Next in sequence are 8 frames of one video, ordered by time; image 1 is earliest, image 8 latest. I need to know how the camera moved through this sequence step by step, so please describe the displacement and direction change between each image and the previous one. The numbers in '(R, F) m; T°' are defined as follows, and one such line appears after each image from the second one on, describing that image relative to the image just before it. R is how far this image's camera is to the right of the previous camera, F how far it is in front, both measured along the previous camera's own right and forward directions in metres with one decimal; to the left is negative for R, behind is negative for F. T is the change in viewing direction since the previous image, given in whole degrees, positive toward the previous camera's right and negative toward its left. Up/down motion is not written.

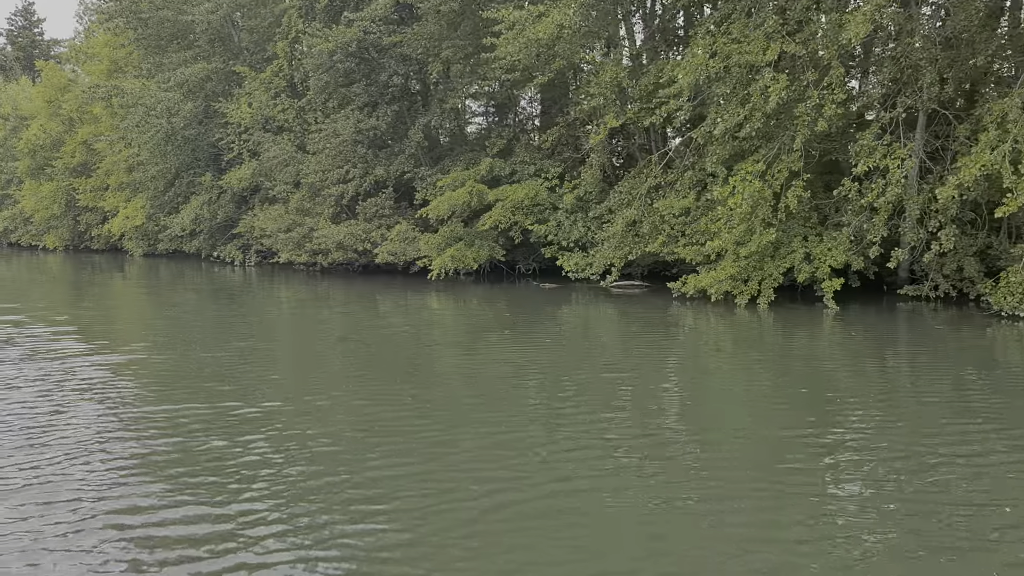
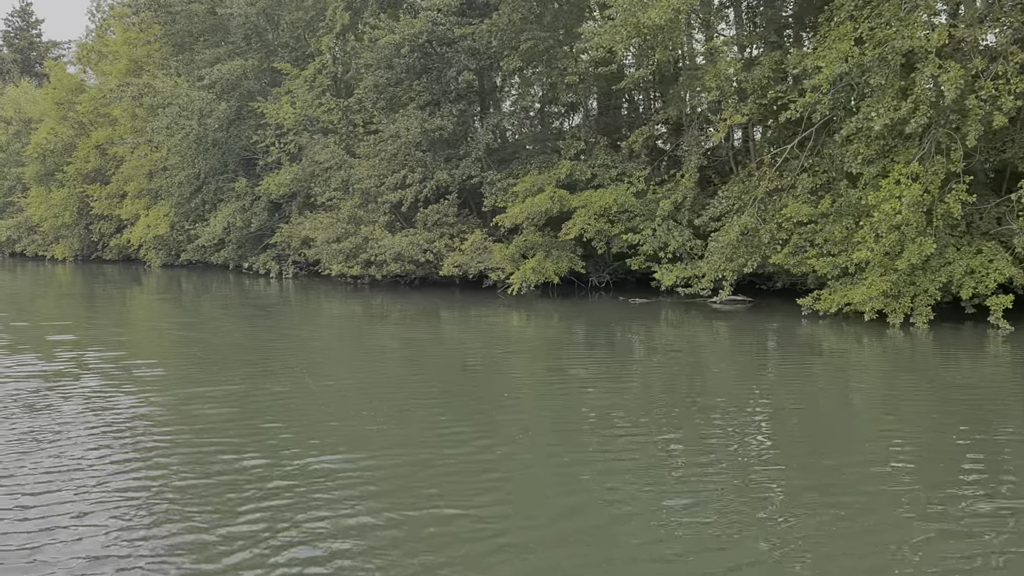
(-2.6, +2.0) m; +1°
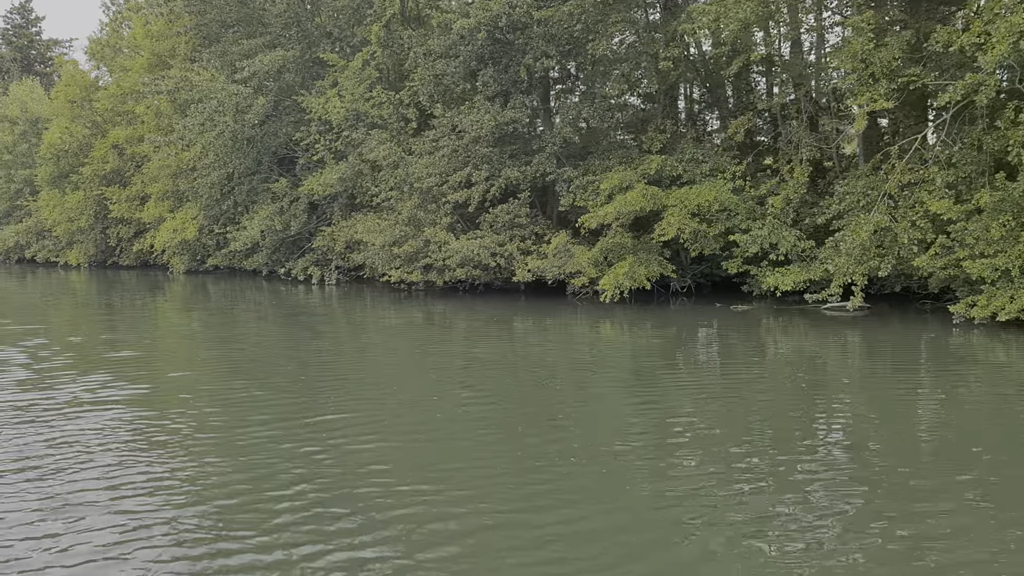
(-2.4, +1.8) m; +1°
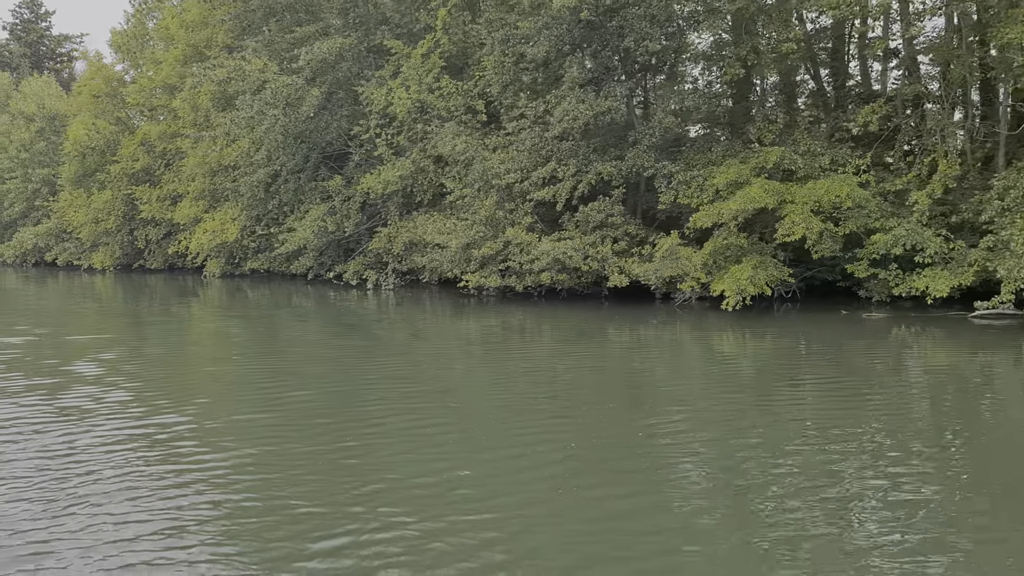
(-2.4, +1.8) m; +1°
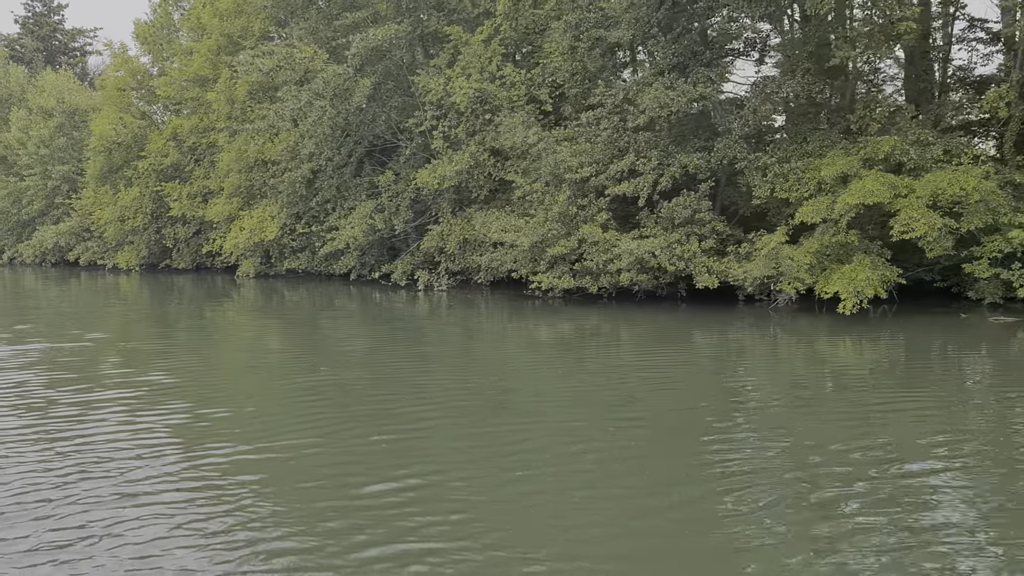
(-1.8, +1.3) m; 0°
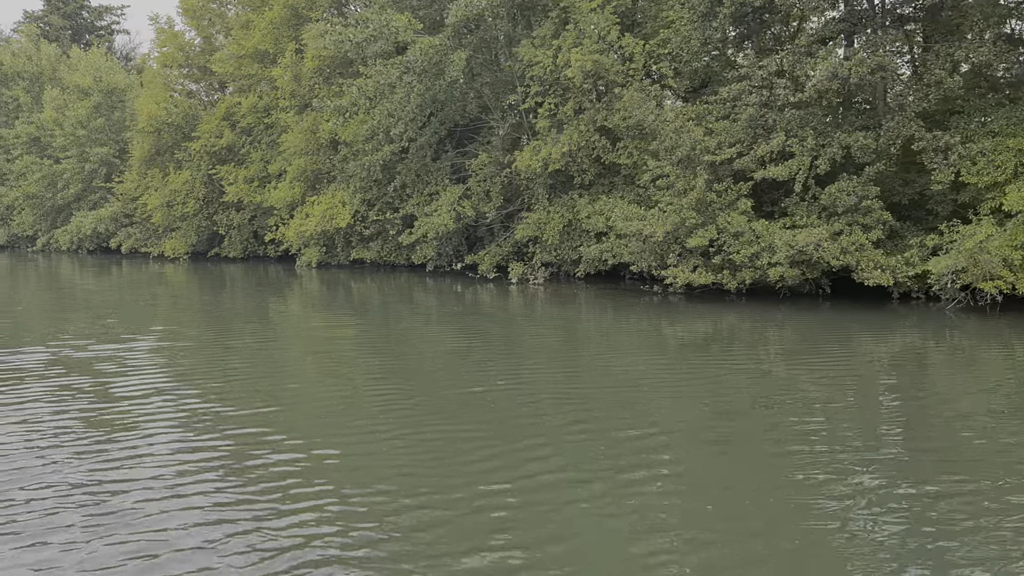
(-2.8, +2.0) m; 0°
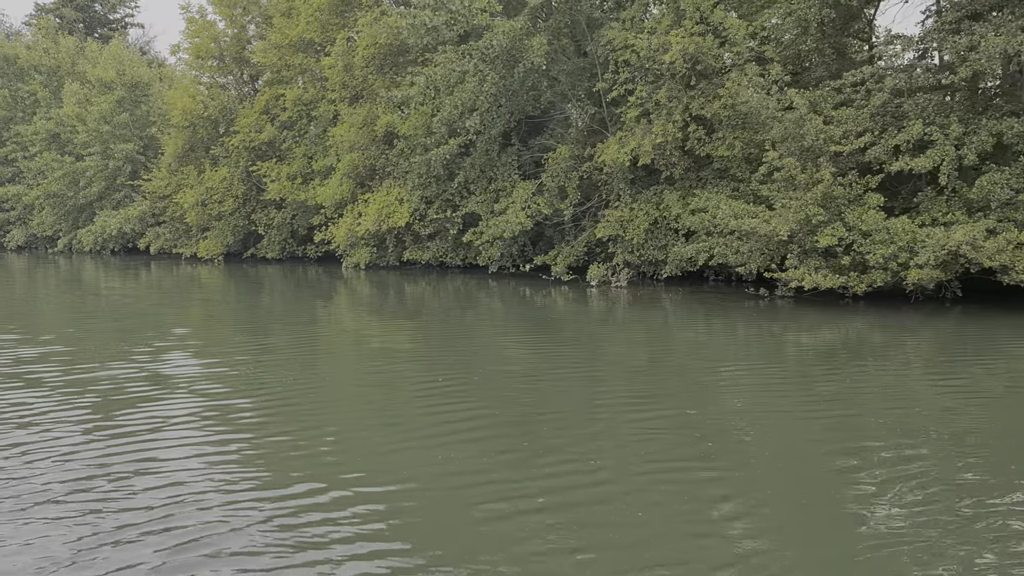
(-2.2, +1.6) m; 0°
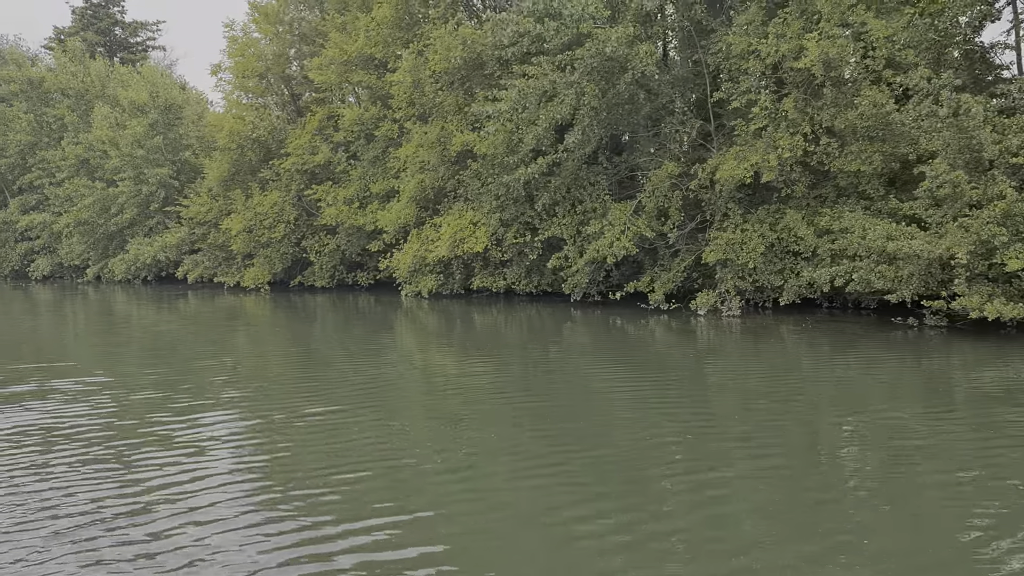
(-2.4, +1.8) m; 0°
